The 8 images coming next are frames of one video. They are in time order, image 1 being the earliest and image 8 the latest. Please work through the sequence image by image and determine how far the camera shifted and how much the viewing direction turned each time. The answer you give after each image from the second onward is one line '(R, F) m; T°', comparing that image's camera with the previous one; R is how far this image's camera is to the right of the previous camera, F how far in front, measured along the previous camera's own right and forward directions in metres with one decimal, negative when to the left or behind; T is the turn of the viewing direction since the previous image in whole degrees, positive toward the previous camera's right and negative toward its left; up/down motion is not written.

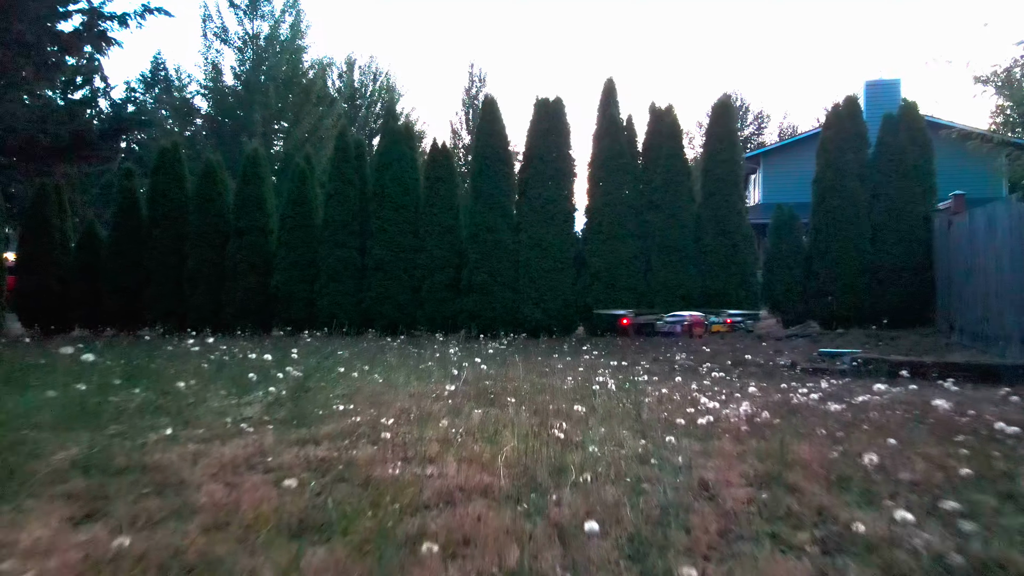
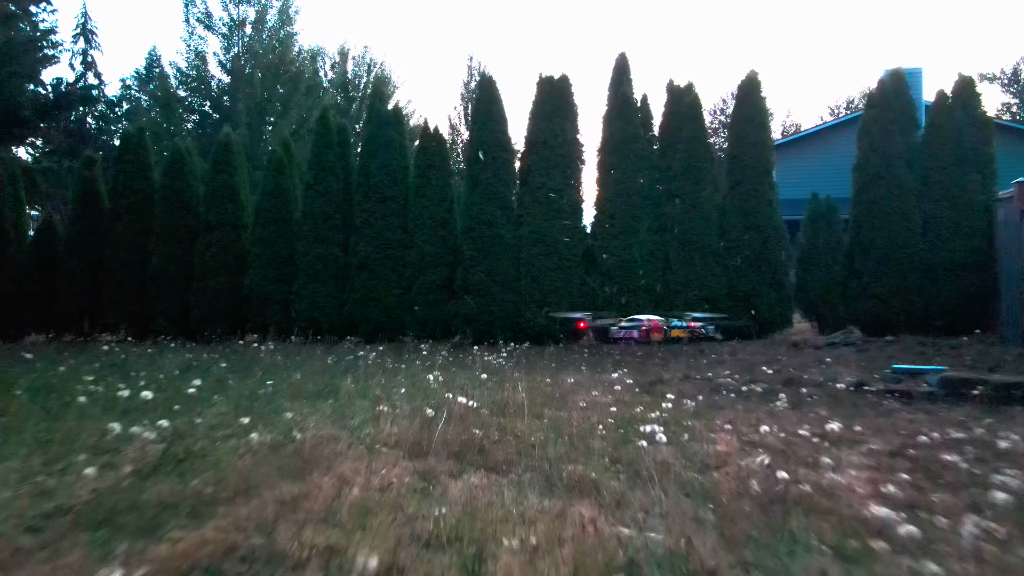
(0.0, +1.7) m; 0°
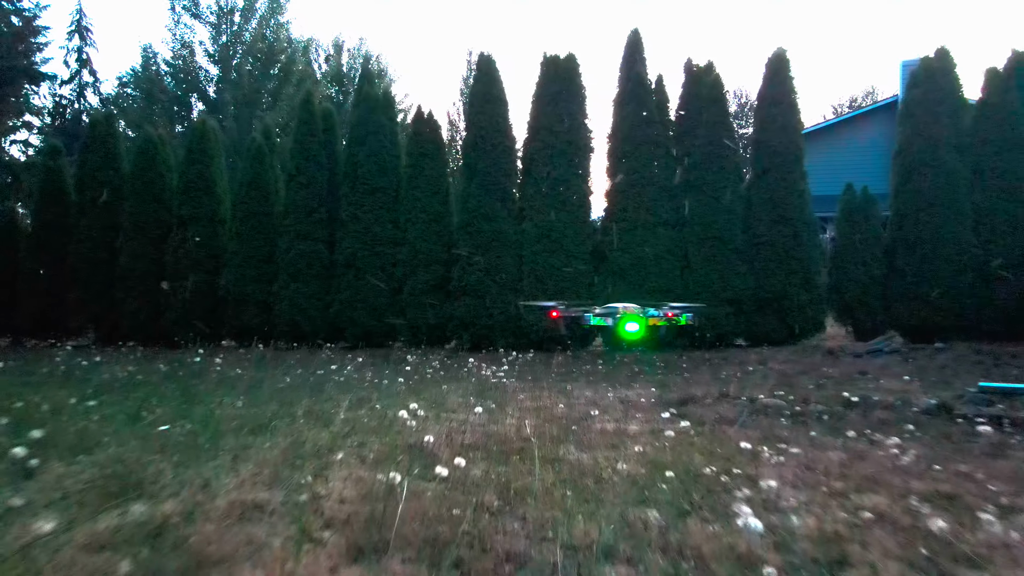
(0.0, +1.3) m; 0°
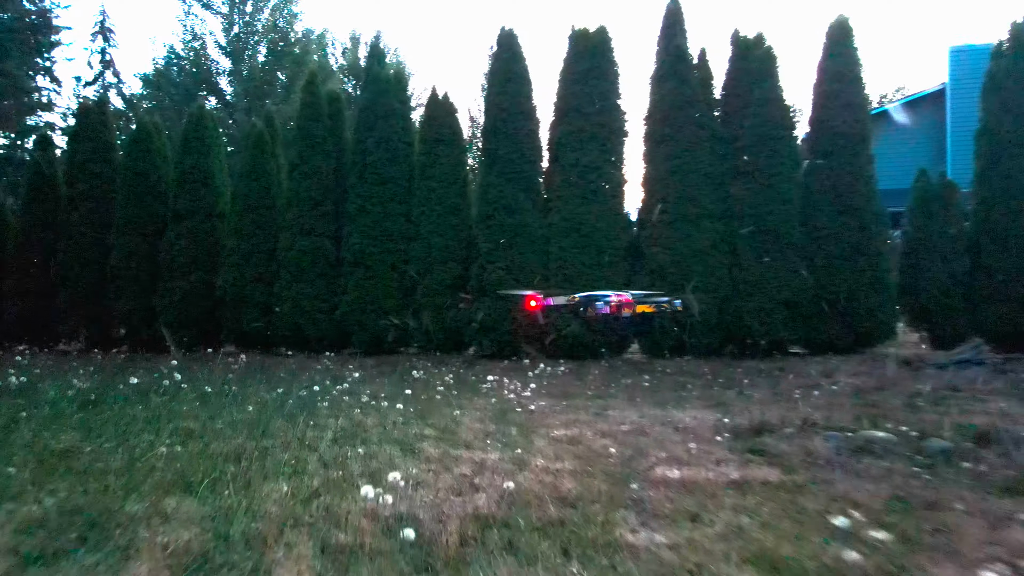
(-0.1, +1.3) m; -2°
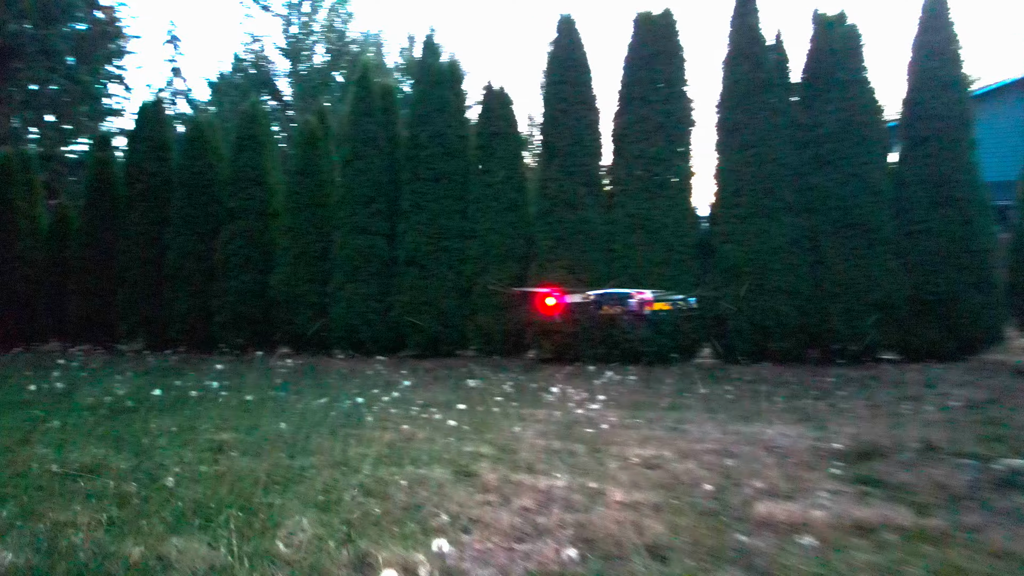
(-0.1, +0.6) m; -4°
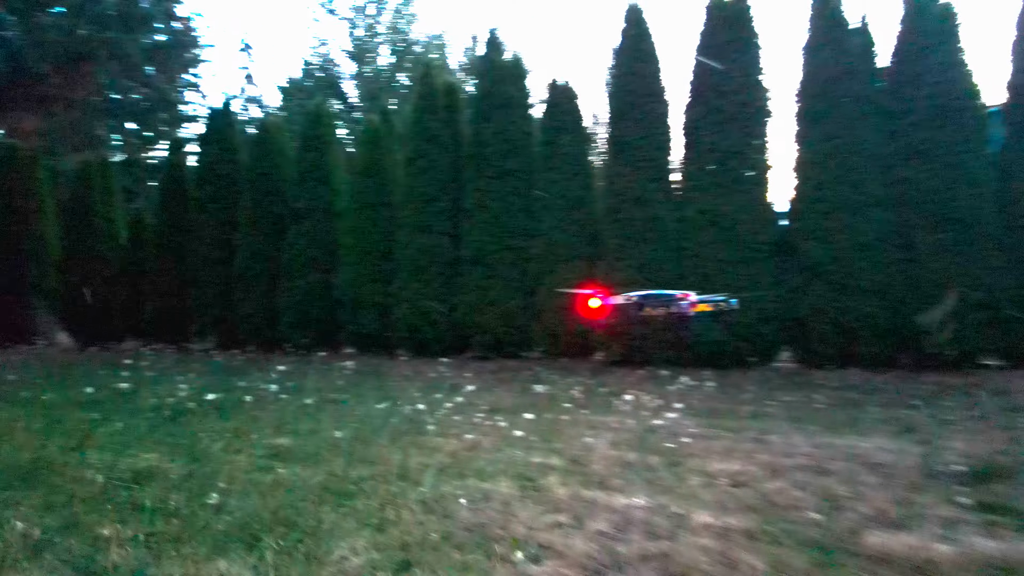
(0.0, +0.3) m; -5°
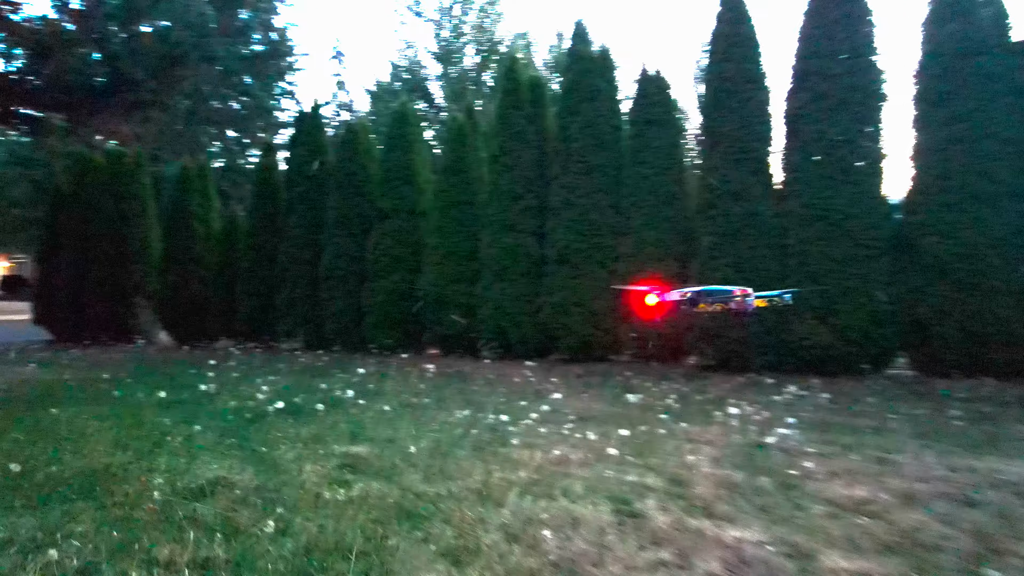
(0.0, +0.4) m; -7°
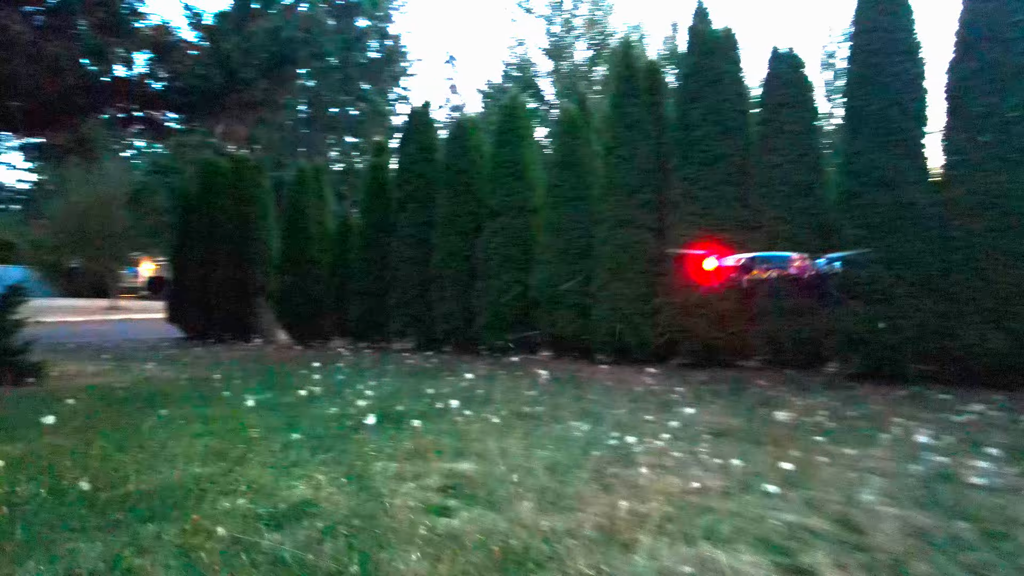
(-0.1, +0.6) m; -9°
